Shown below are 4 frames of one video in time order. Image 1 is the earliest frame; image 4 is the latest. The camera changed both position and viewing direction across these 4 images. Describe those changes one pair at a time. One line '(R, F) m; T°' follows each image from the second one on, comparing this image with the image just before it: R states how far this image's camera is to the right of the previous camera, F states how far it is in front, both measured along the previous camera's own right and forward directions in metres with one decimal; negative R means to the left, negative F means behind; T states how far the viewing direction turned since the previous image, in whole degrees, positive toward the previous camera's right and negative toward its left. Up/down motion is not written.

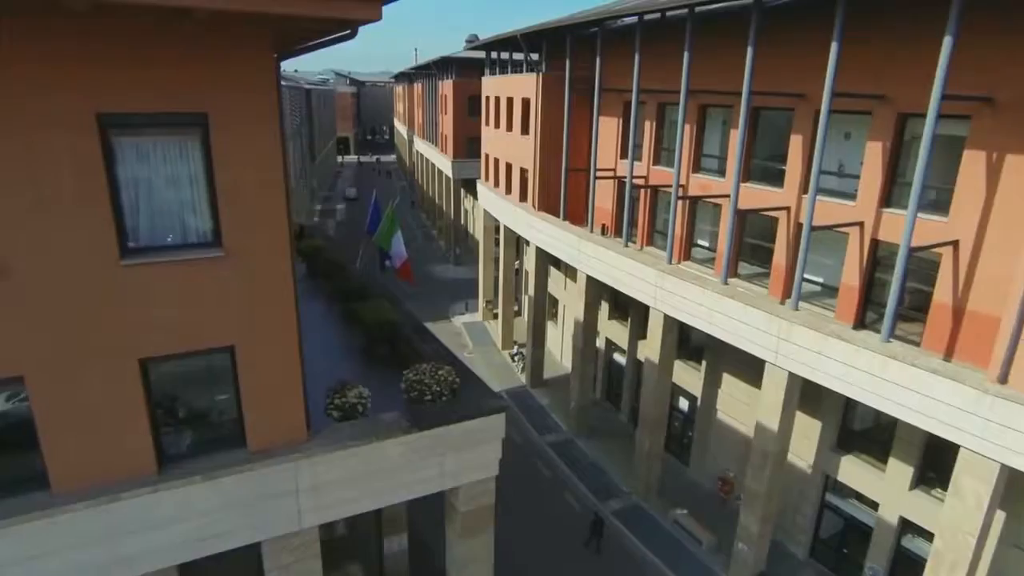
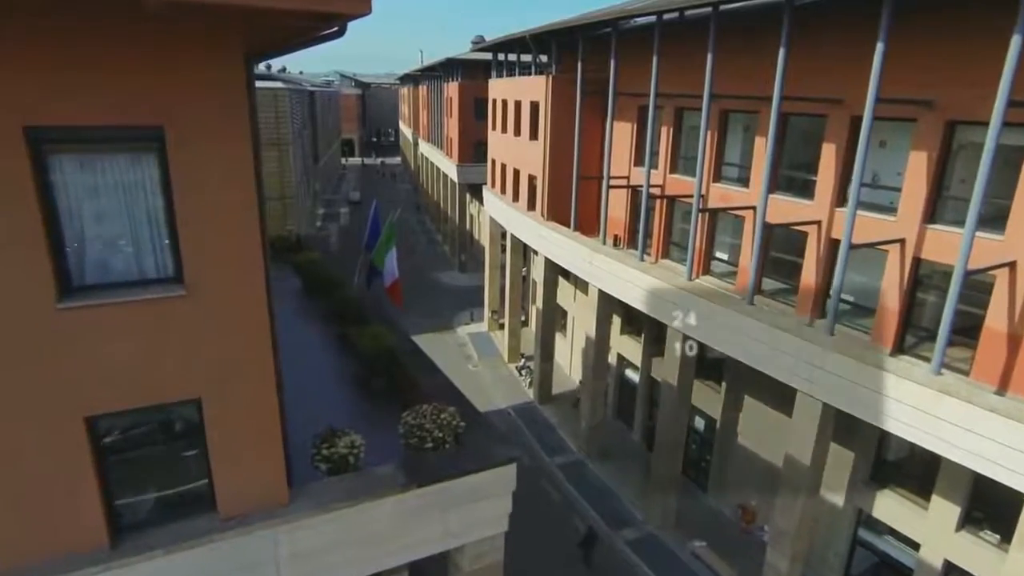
(-0.1, +1.2) m; 0°
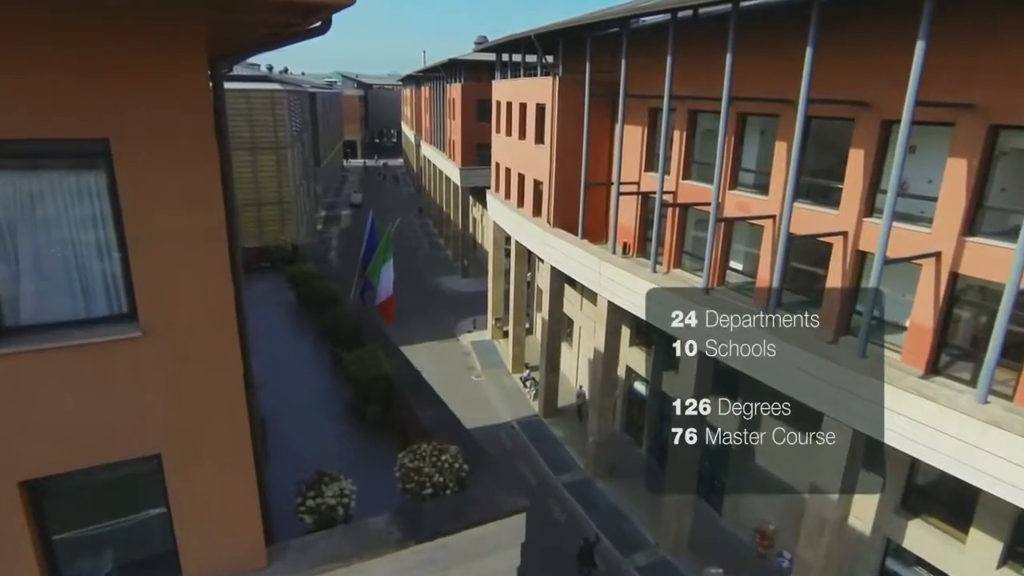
(-0.1, +0.9) m; 0°
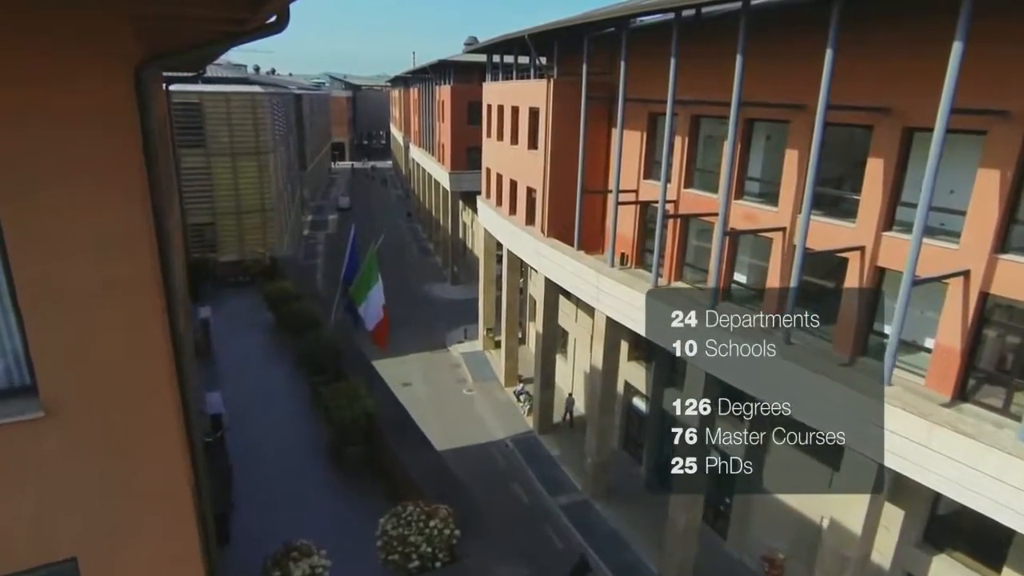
(-0.1, +1.1) m; +1°
